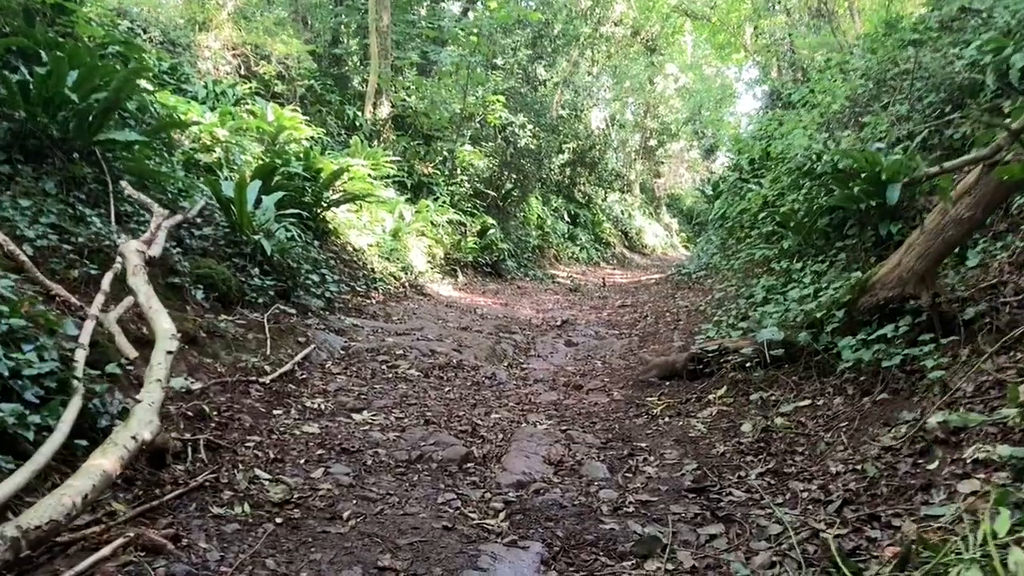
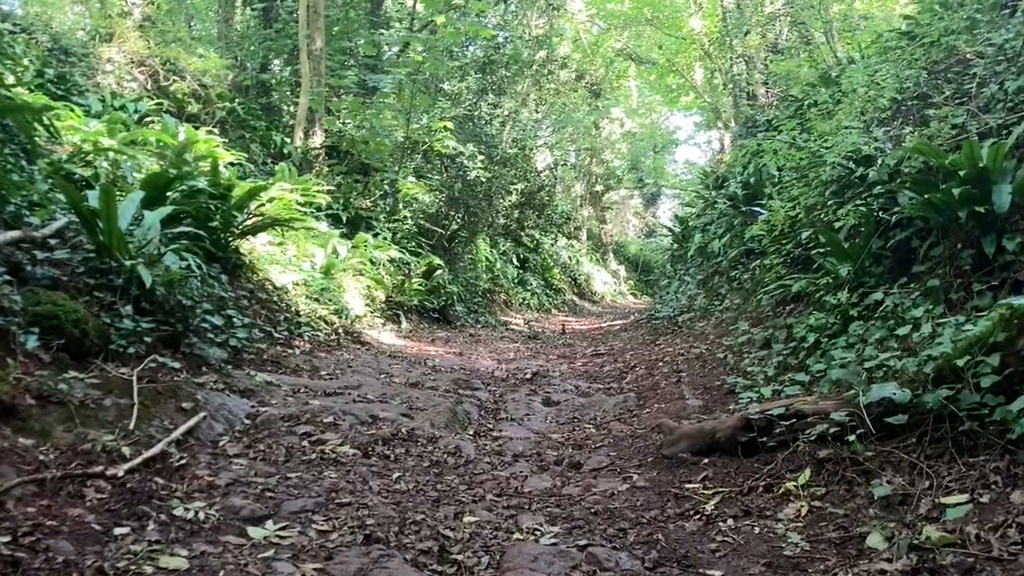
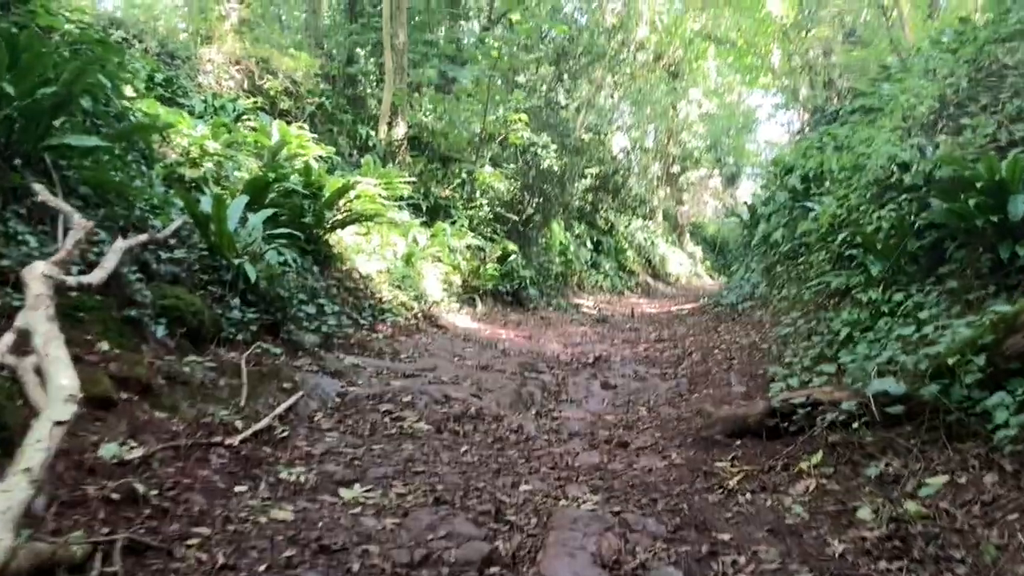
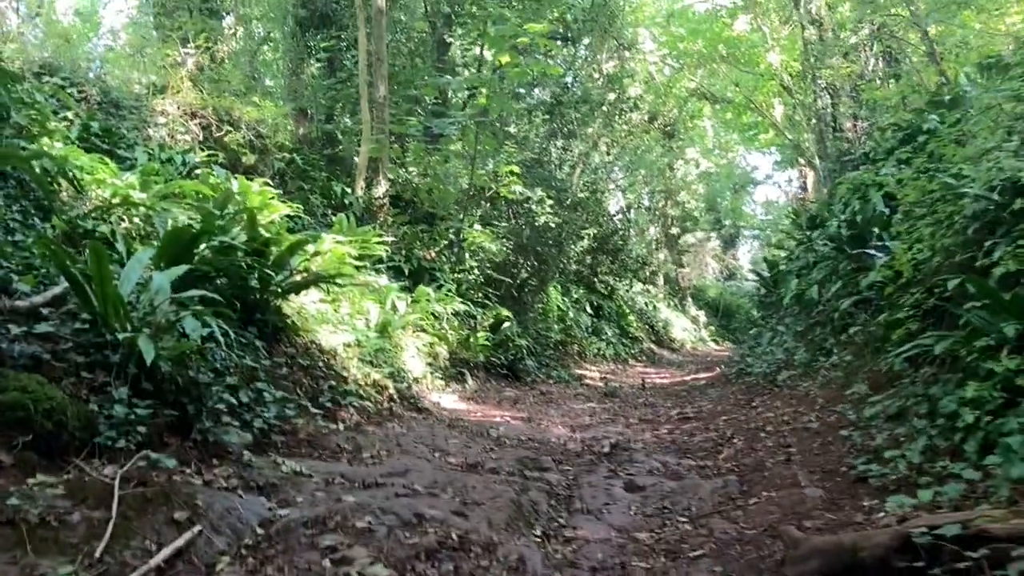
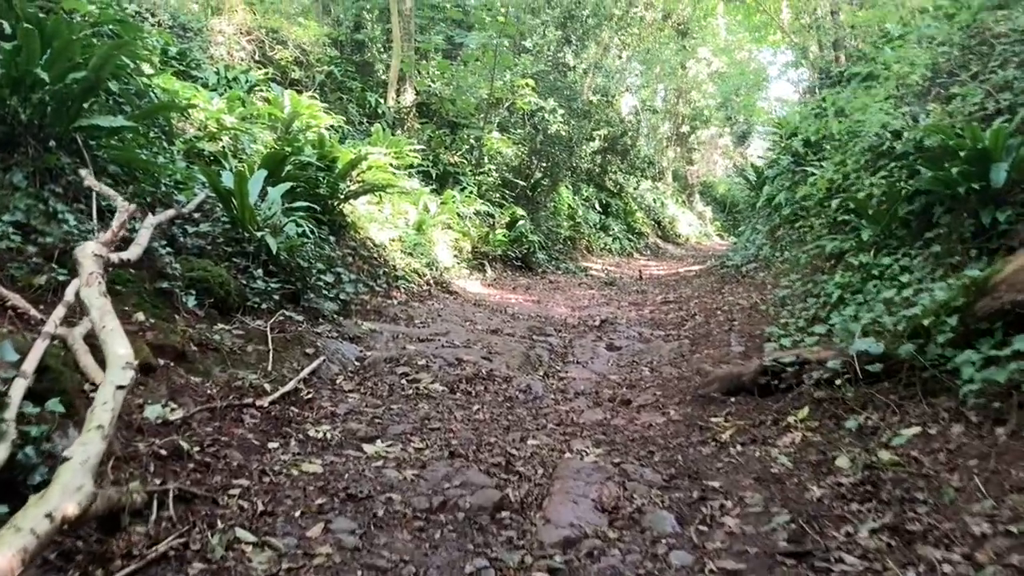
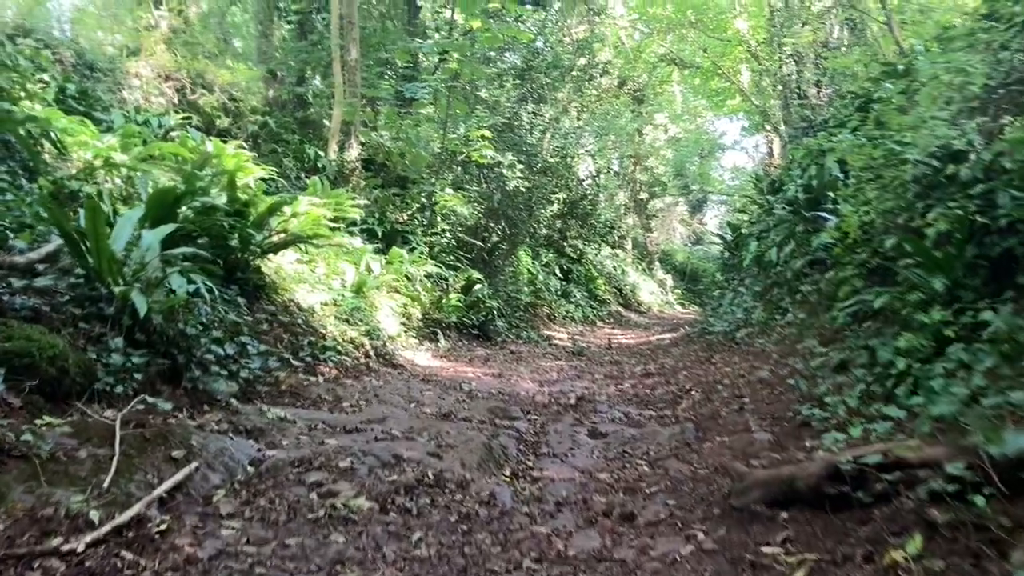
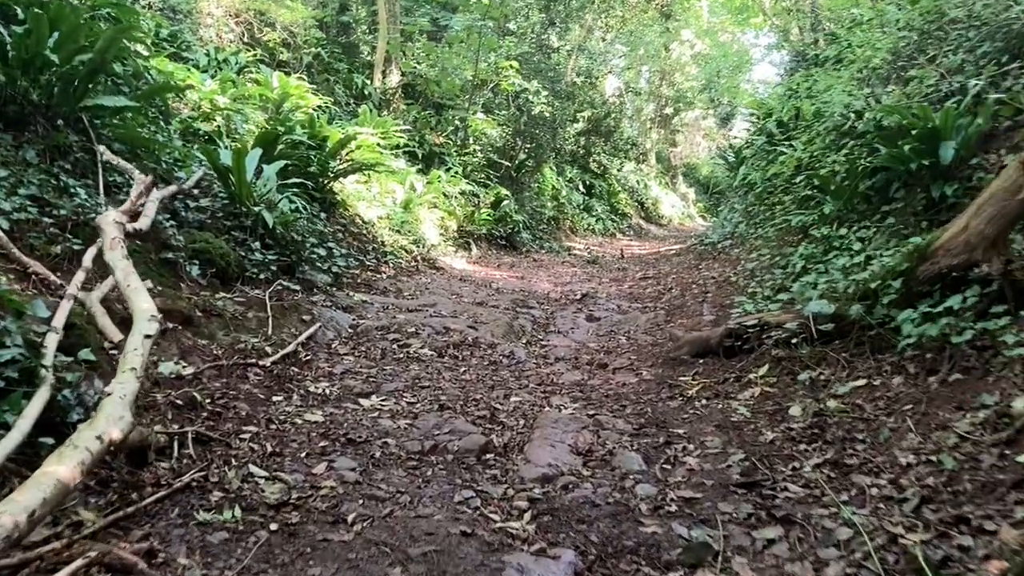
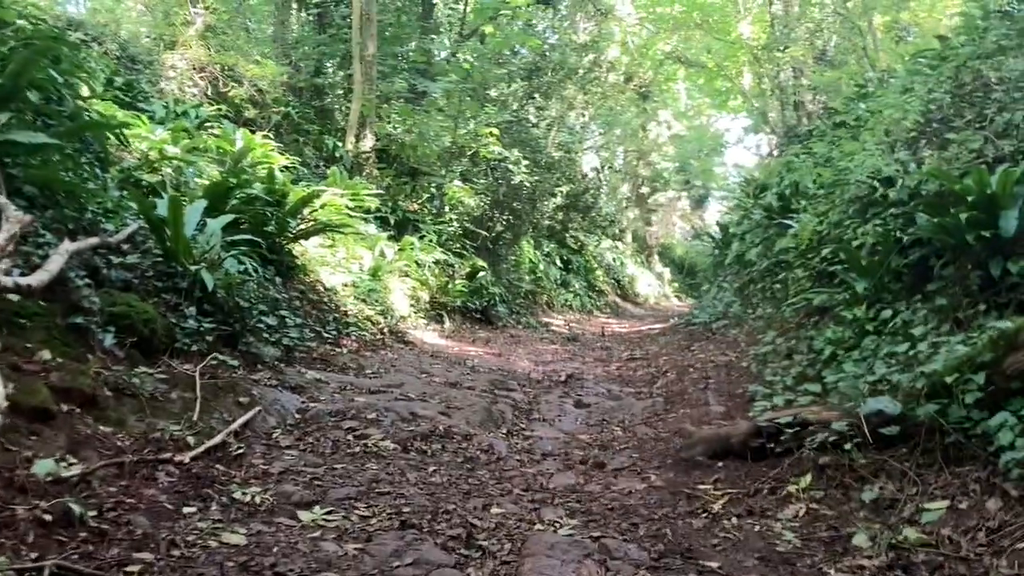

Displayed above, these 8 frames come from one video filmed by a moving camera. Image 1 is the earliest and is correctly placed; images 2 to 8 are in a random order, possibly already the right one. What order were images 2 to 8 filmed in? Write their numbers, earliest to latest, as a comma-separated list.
7, 5, 3, 8, 2, 6, 4
